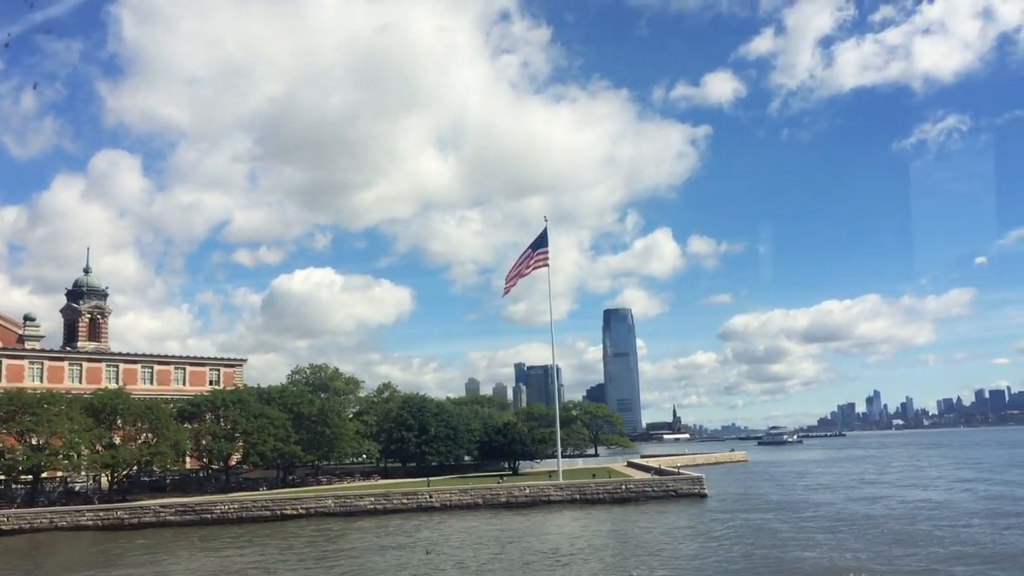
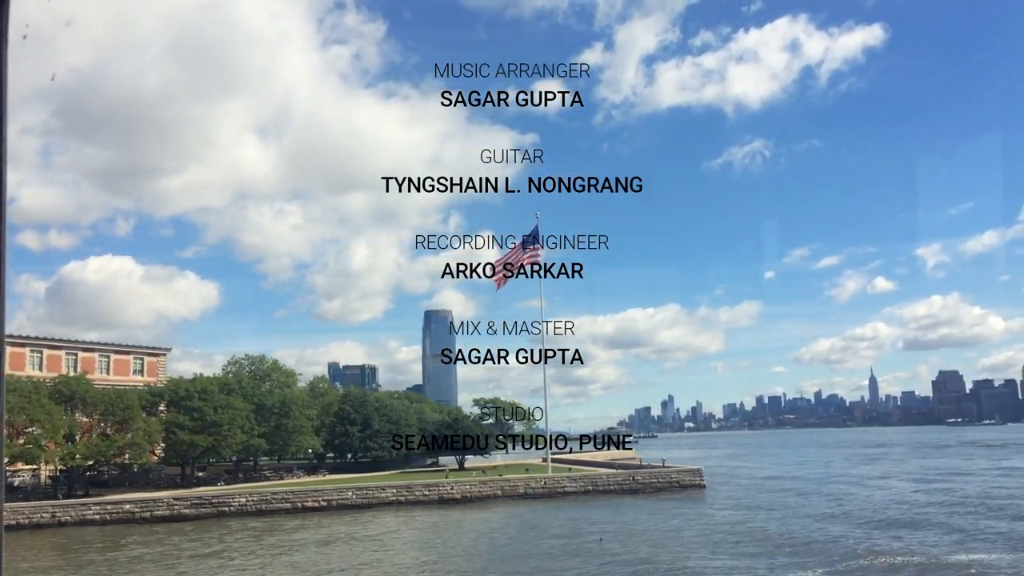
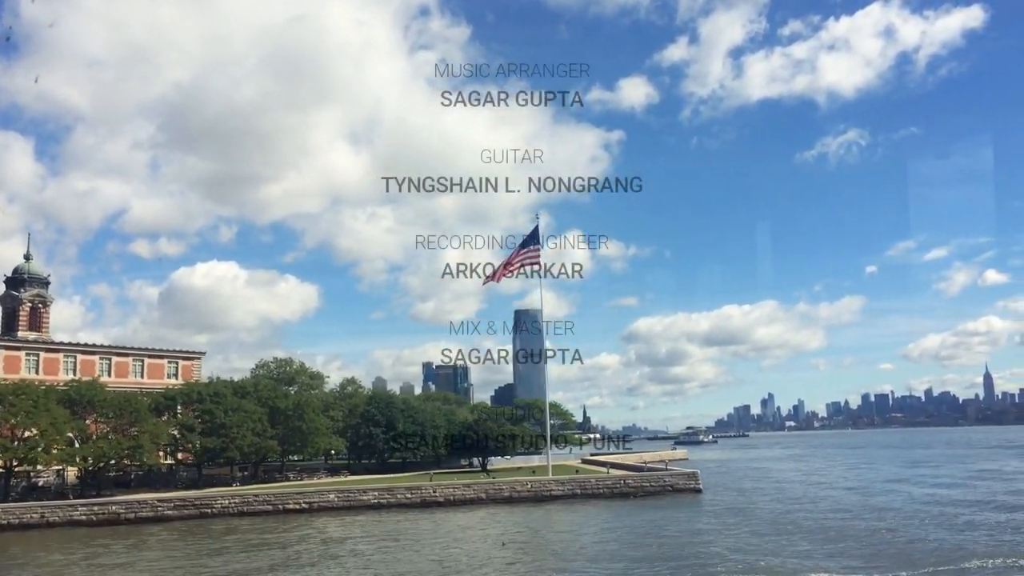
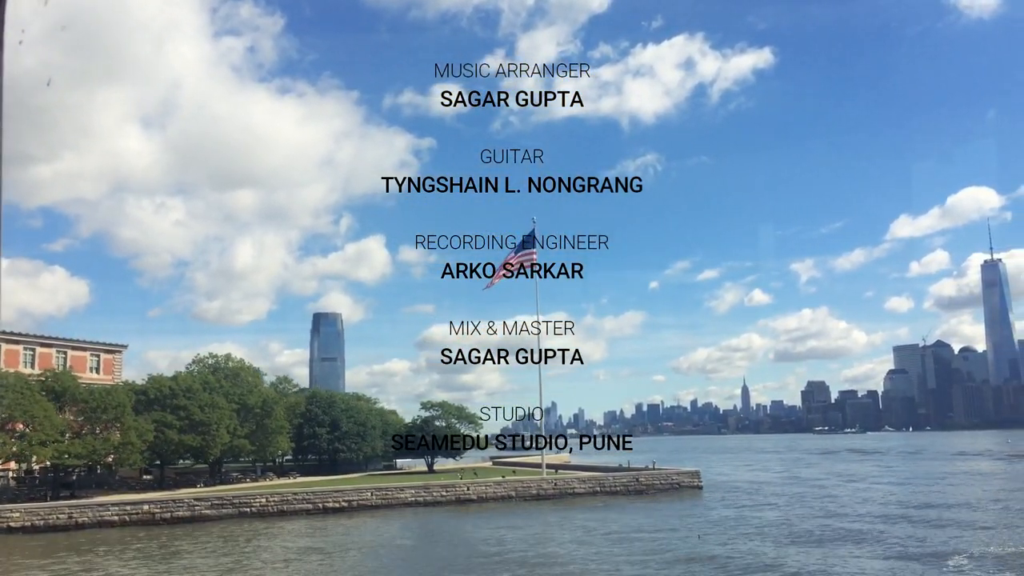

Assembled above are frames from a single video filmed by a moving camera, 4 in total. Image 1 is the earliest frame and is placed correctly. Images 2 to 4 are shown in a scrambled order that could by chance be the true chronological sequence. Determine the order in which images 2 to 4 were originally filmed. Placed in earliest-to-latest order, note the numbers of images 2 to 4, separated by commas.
3, 2, 4
